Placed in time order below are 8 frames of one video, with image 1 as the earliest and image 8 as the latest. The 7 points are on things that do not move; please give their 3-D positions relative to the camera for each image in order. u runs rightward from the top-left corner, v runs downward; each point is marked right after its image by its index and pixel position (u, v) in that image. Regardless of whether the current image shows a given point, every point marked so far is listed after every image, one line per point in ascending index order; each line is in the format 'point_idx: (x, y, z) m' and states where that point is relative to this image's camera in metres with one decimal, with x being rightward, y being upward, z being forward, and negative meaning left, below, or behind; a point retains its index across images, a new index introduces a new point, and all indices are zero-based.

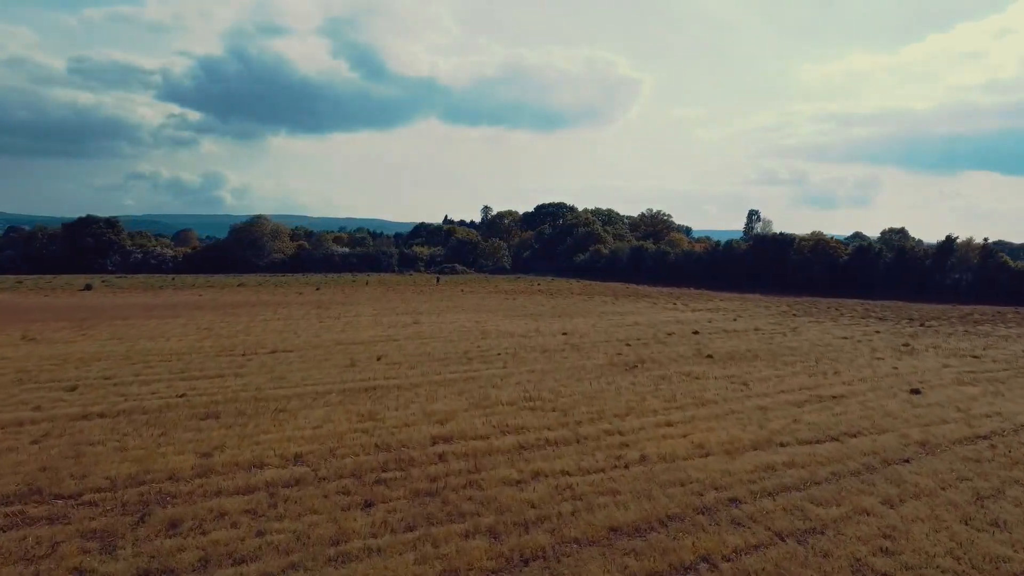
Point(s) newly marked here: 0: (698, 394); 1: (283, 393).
0: (+3.5, -2.0, +15.6) m
1: (-4.3, -2.0, +15.5) m
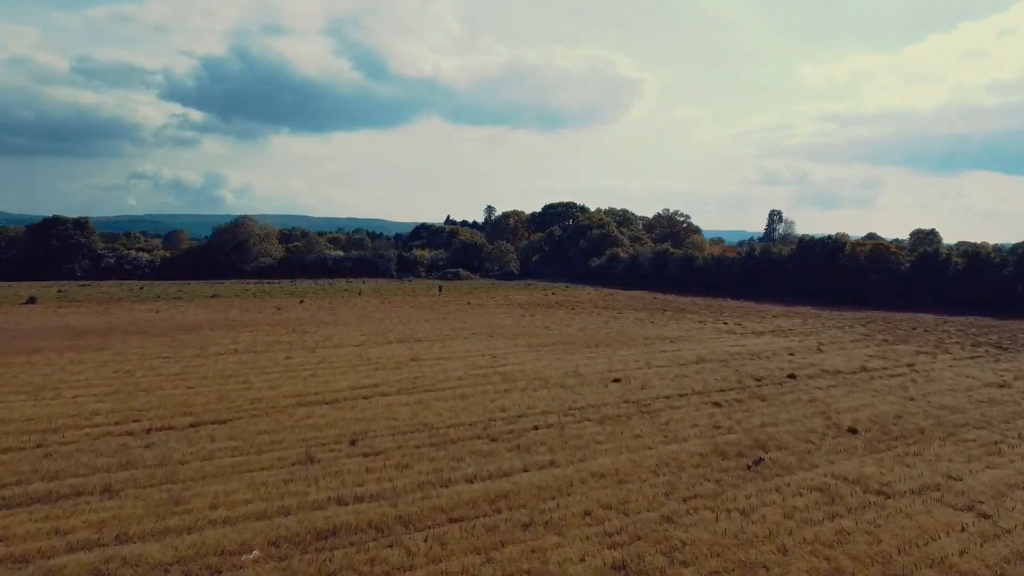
0: (+4.2, -2.7, +8.5) m
1: (-3.5, -2.6, +8.3) m
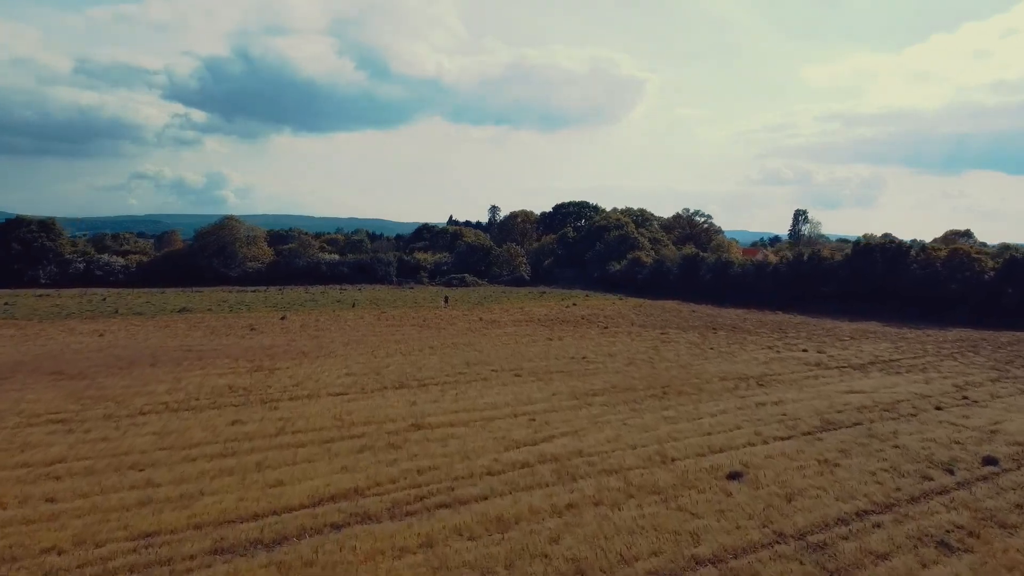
0: (+5.1, -3.3, +1.4) m
1: (-2.6, -3.3, +1.3) m
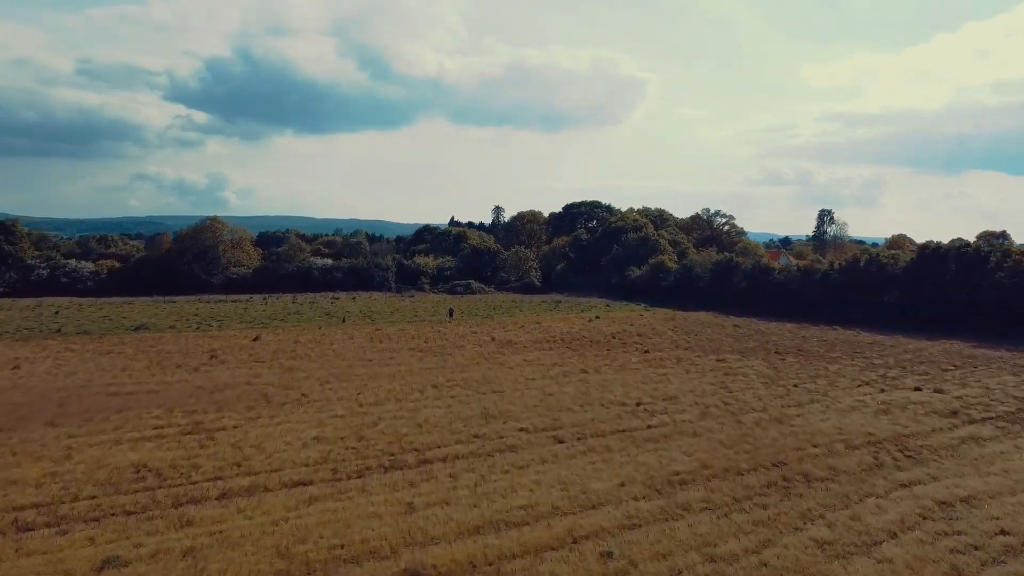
0: (+5.8, -3.8, -5.0) m
1: (-1.9, -3.8, -5.2) m
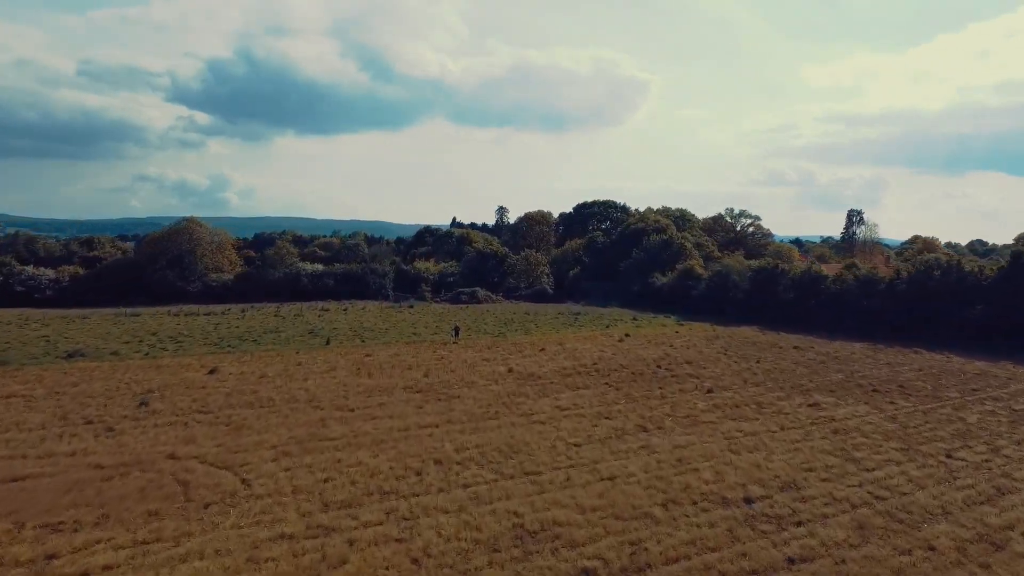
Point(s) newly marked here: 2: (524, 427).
0: (+6.5, -4.4, -11.8) m
1: (-1.3, -4.4, -11.9) m
2: (+0.3, -3.0, +18.1) m
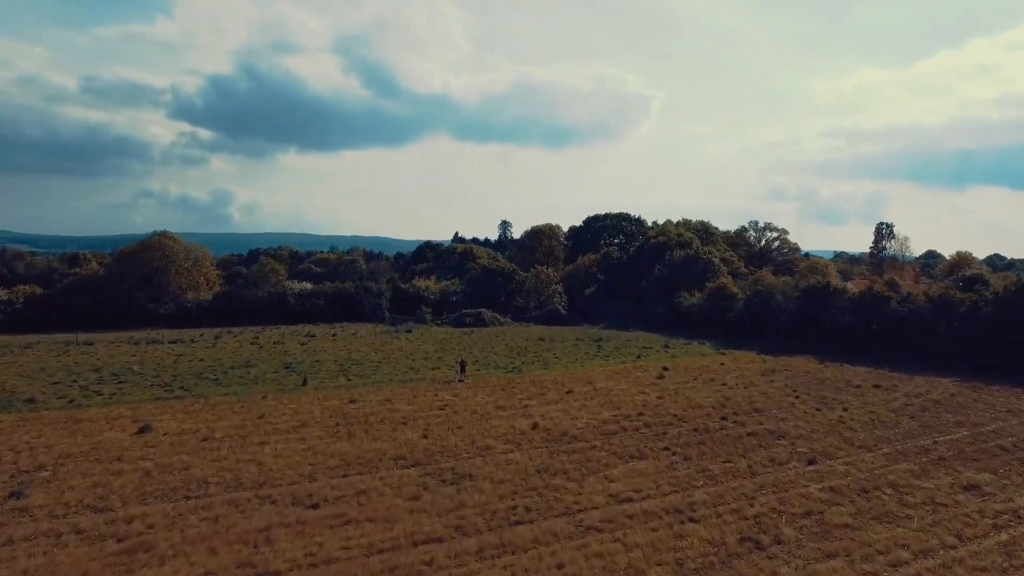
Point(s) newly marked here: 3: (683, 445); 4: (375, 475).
0: (+7.1, -4.4, -18.1) m
1: (-0.7, -4.4, -18.2) m
2: (+0.9, -3.6, +11.8) m
3: (+3.9, -3.5, +18.8) m
4: (-2.6, -3.4, +15.8) m
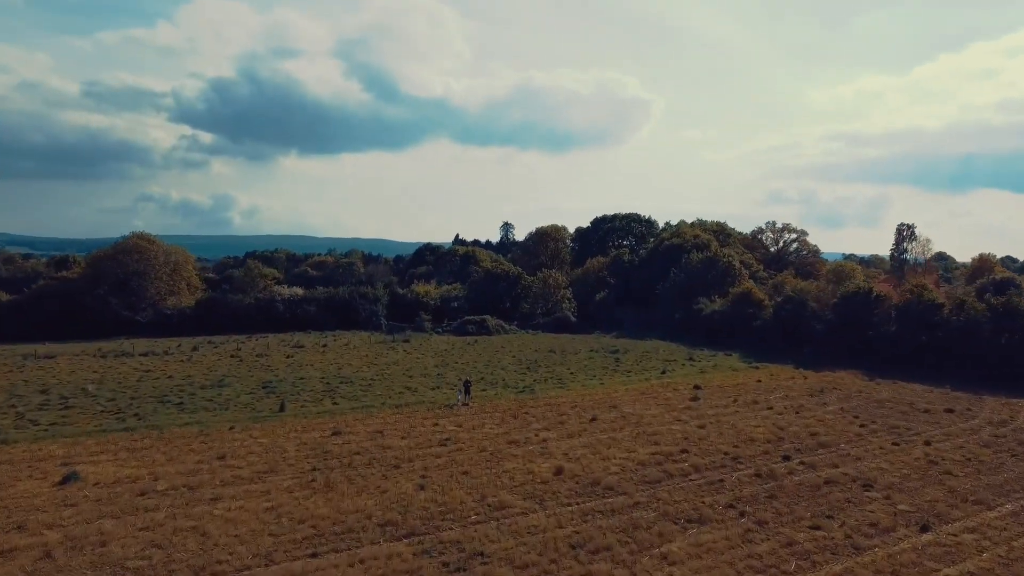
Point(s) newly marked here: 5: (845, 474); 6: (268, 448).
0: (+7.4, -4.5, -22.1) m
1: (-0.3, -4.5, -22.2) m
2: (+1.3, -3.8, +7.8) m
3: (+4.3, -3.7, +14.8) m
4: (-2.2, -3.7, +11.7) m
5: (+6.8, -3.7, +16.8) m
6: (-5.4, -3.5, +18.4) m
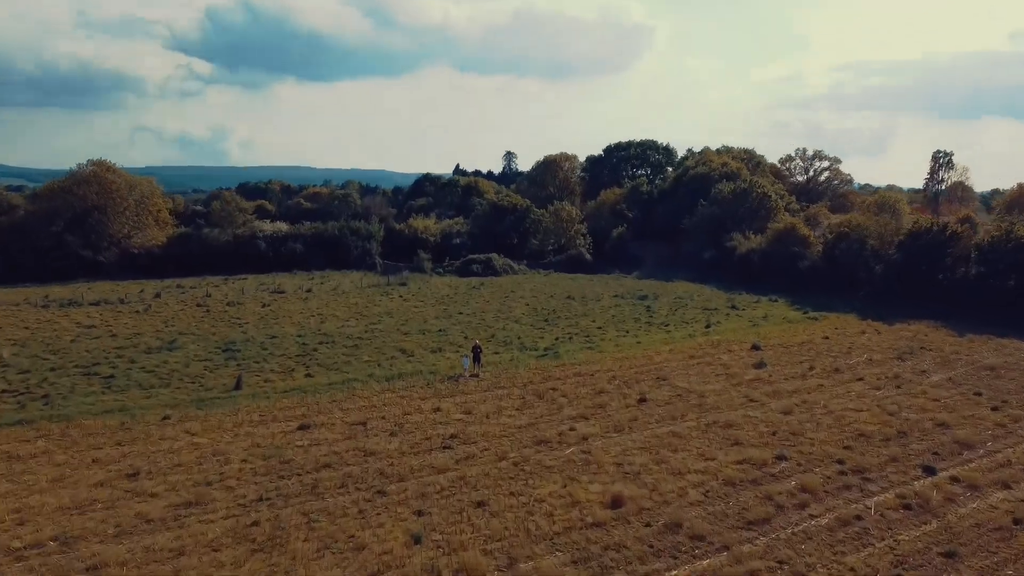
0: (+7.9, -7.0, -27.2) m
1: (+0.2, -7.0, -27.3) m
2: (+1.8, -3.8, +2.6) m
3: (+4.8, -3.1, +9.6) m
4: (-1.7, -3.3, +6.5) m
5: (+7.3, -2.9, +11.6) m
6: (-4.9, -2.6, +13.2) m
